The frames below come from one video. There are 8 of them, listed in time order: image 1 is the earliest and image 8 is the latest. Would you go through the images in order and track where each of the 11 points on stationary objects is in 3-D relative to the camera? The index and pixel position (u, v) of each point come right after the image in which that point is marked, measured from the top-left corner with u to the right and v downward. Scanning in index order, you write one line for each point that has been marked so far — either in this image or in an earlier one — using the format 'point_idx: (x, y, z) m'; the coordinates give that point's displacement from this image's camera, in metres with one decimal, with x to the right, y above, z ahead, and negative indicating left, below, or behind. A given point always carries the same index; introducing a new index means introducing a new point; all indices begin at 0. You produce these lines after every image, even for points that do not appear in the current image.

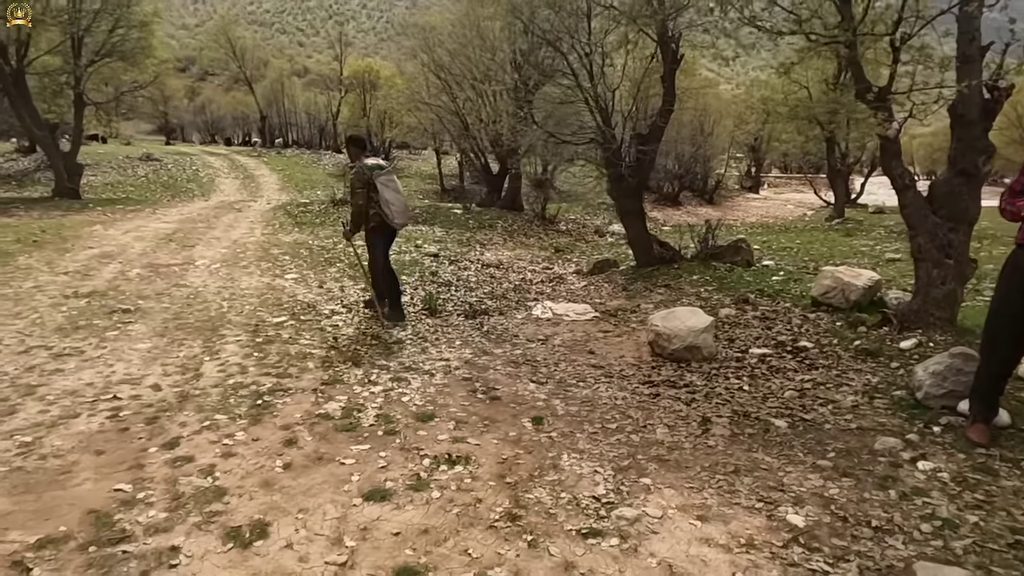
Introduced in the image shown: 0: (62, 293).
0: (-8.0, -0.1, +11.9) m
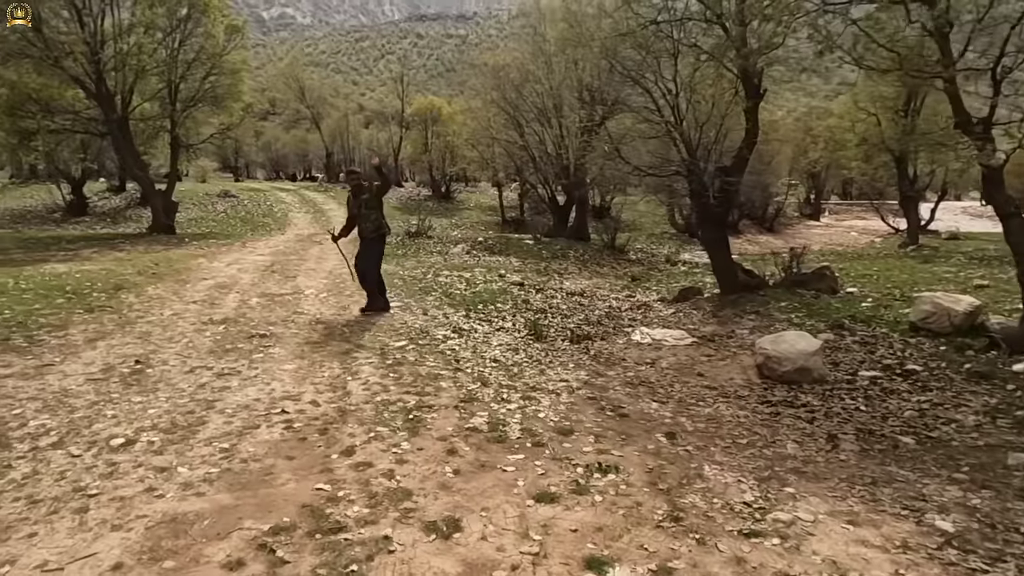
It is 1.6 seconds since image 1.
0: (-6.1, -0.6, +13.0) m
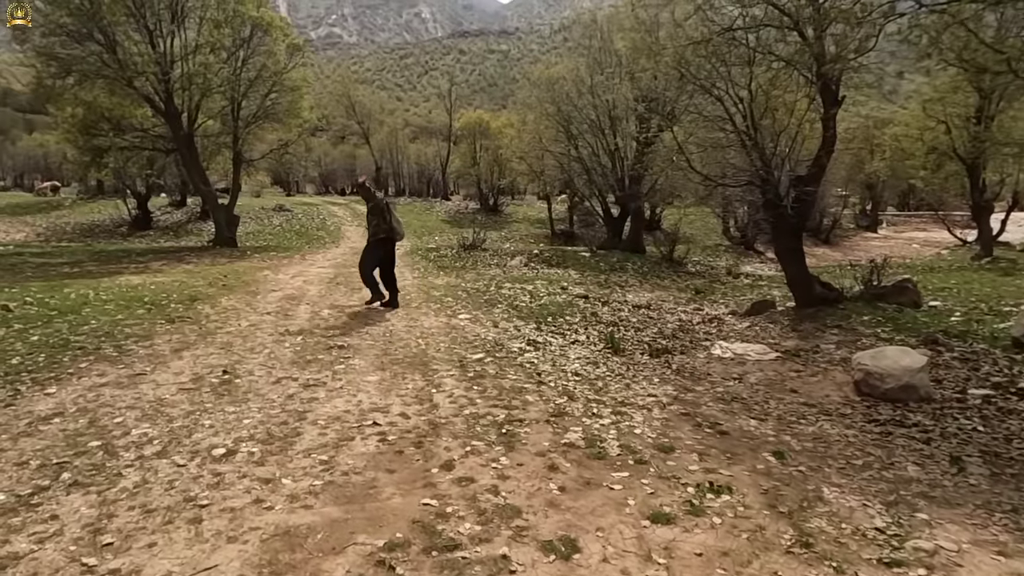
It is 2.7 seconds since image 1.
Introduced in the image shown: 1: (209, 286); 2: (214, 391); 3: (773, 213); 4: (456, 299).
0: (-4.6, -0.8, +13.2) m
1: (-8.7, +0.1, +19.1) m
2: (-4.1, -1.4, +9.3) m
3: (+6.2, +1.8, +15.6) m
4: (-1.5, -0.3, +17.8) m
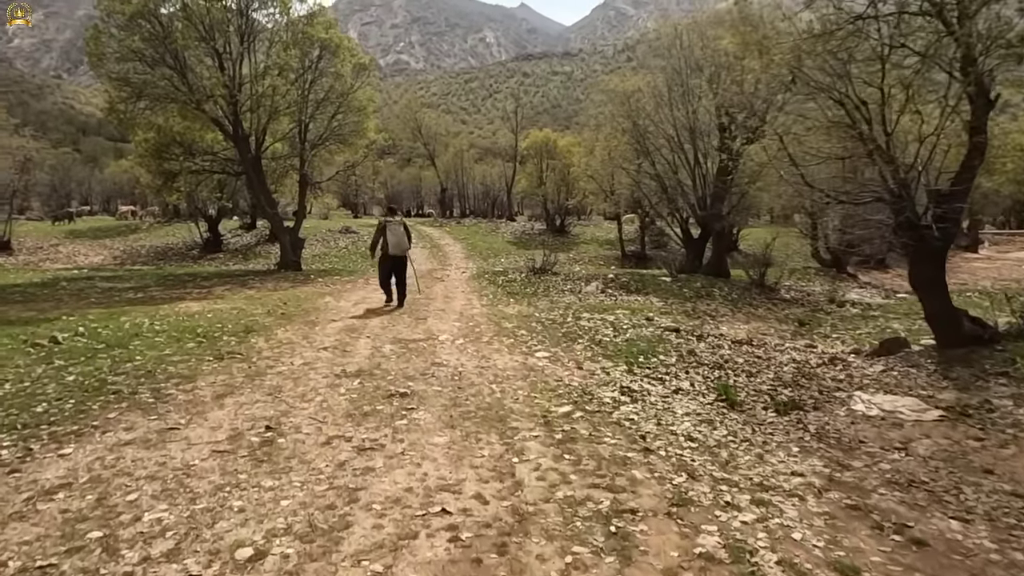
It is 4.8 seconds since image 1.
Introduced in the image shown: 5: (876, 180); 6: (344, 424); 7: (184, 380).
0: (-3.1, -1.5, +11.6) m
1: (-6.6, -0.7, +17.9) m
2: (-3.0, -1.9, +7.7) m
3: (+7.9, +1.1, +13.1) m
4: (+0.5, -1.0, +15.9) m
5: (+7.3, +2.2, +13.5) m
6: (-2.2, -1.8, +8.8) m
7: (-5.4, -1.5, +10.9) m
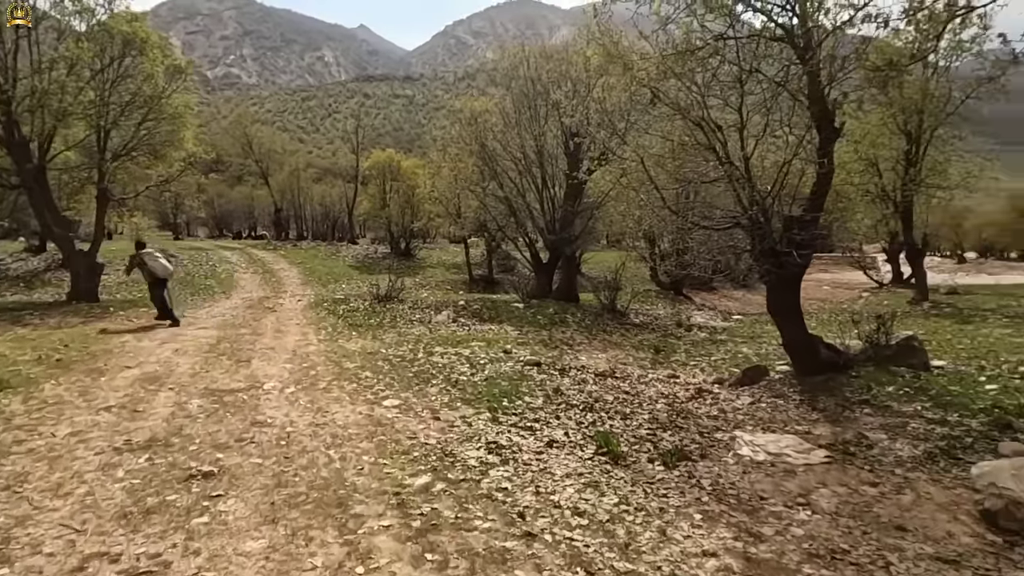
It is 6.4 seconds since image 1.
0: (-5.3, -2.1, +8.8) m
1: (-10.1, -1.6, +14.2) m
2: (-4.3, -2.4, +5.0) m
3: (+5.0, +0.5, +12.9) m
4: (-2.8, -1.8, +13.8) m
5: (+4.4, +1.6, +13.1) m
6: (-3.8, -2.3, +6.3) m
7: (-7.3, -2.1, +7.6) m
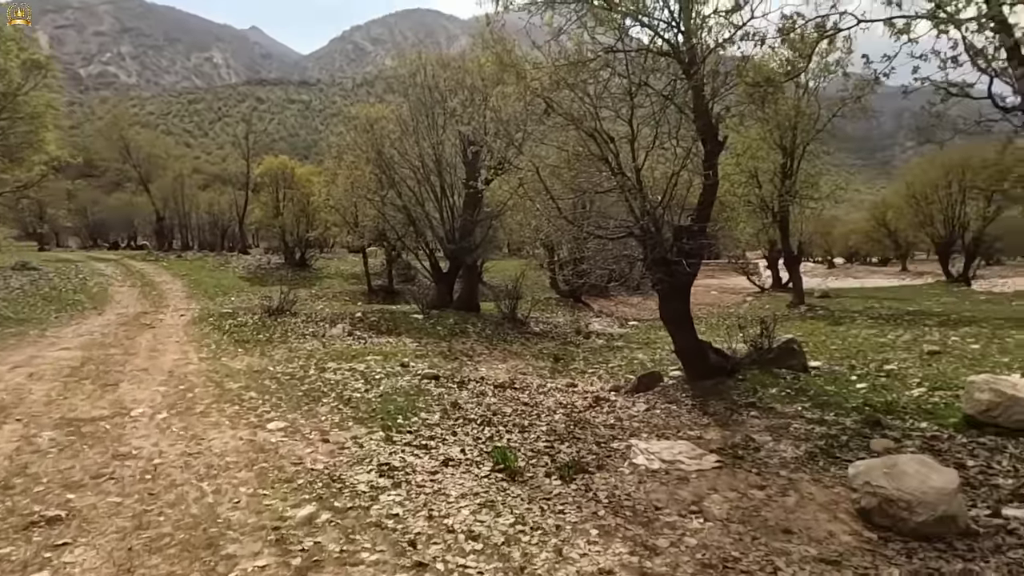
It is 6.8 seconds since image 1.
0: (-6.6, -2.3, +7.6) m
1: (-12.2, -2.0, +12.3) m
2: (-5.0, -2.6, +4.0) m
3: (+3.0, +0.4, +13.2) m
4: (-4.8, -2.0, +13.0) m
5: (+2.3, +1.5, +13.4) m
6: (-4.7, -2.5, +5.3) m
7: (-8.4, -2.4, +6.1) m
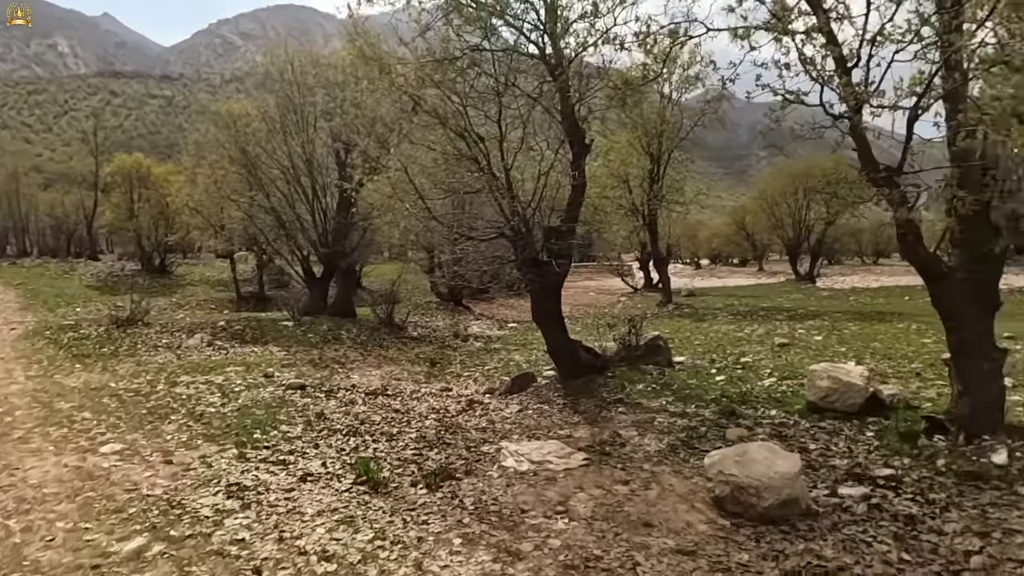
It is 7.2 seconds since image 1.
0: (-8.0, -2.4, +6.1) m
1: (-14.3, -2.2, +9.7) m
2: (-5.8, -2.6, +2.8) m
3: (+0.4, +0.3, +13.2) m
4: (-7.2, -2.2, +11.7) m
5: (-0.3, +1.4, +13.3) m
6: (-5.7, -2.5, +4.2) m
7: (-9.5, -2.5, +4.3) m
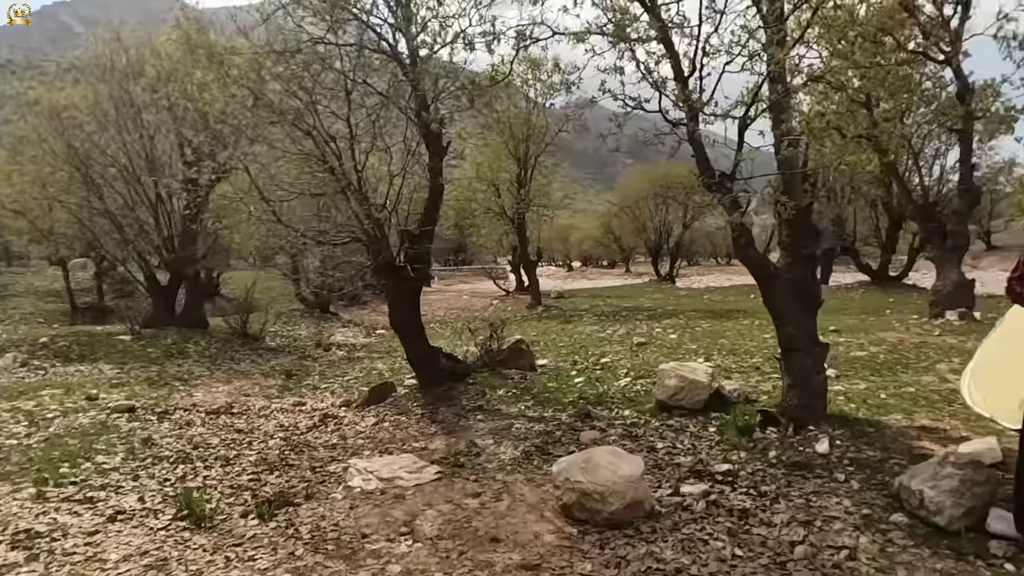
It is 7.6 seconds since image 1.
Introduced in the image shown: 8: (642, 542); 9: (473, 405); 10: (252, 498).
0: (-9.3, -2.6, +4.1) m
1: (-16.1, -2.6, +6.5) m
2: (-6.5, -2.8, +1.3) m
3: (-2.3, +0.2, +12.7) m
4: (-9.5, -2.4, +9.7) m
5: (-3.1, +1.3, +12.6) m
6: (-6.7, -2.7, +2.6) m
7: (-10.5, -2.7, +2.1) m
8: (+1.3, -2.4, +6.4) m
9: (-0.7, -2.1, +12.0) m
10: (-3.1, -2.5, +7.8) m
